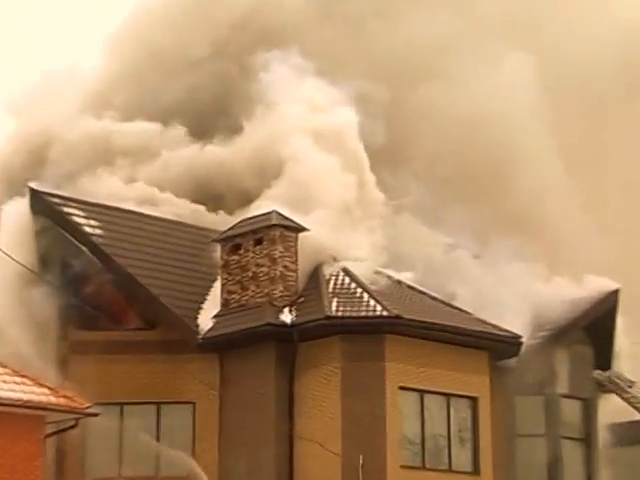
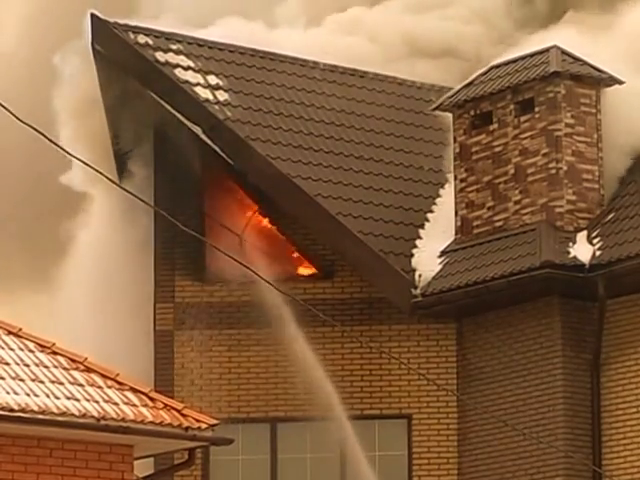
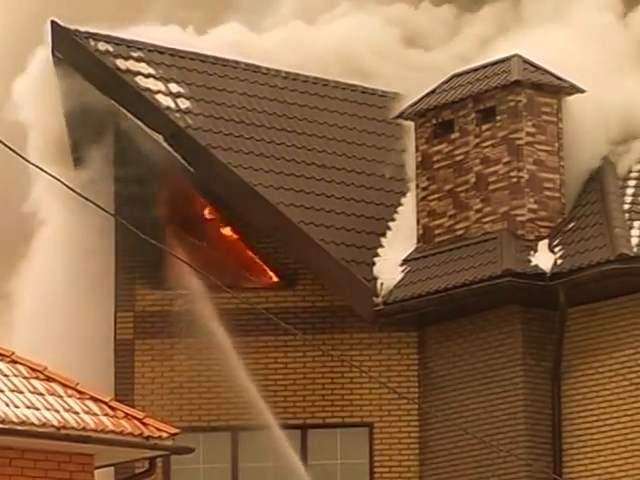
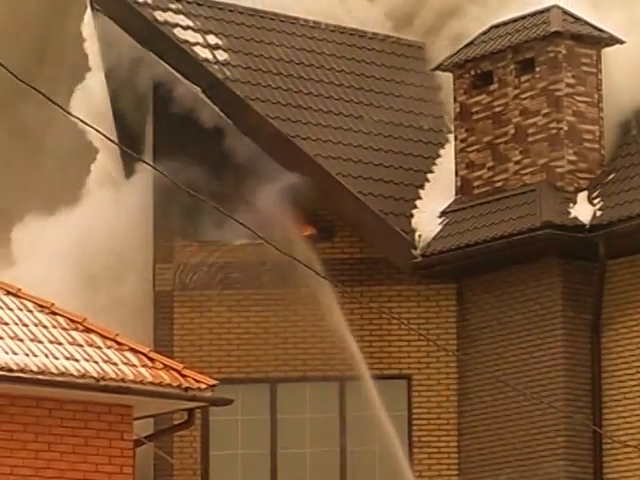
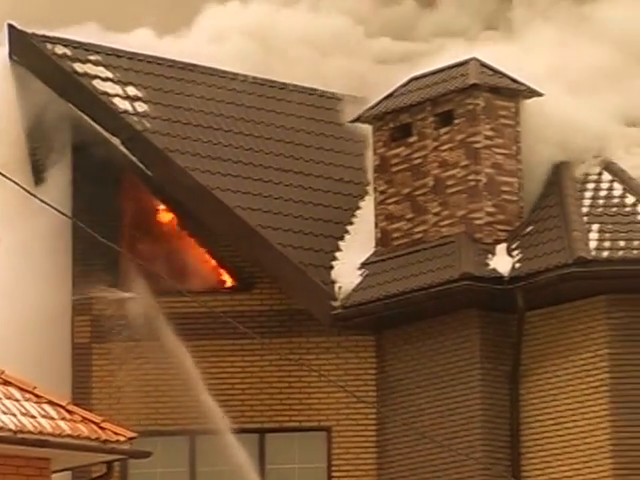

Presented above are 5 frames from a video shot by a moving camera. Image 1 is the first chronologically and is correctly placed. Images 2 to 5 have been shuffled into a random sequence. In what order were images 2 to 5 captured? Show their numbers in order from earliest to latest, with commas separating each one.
4, 2, 3, 5
